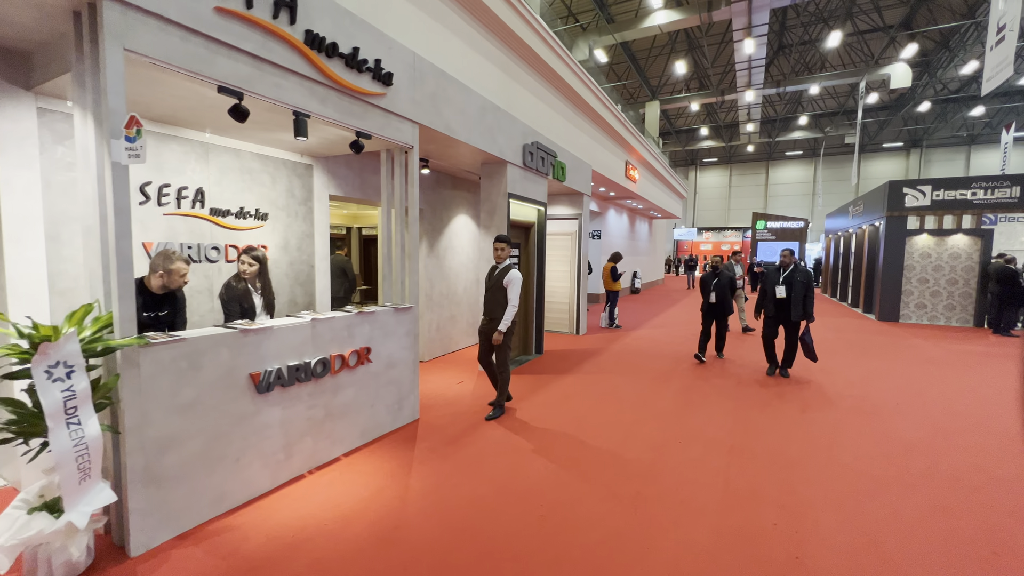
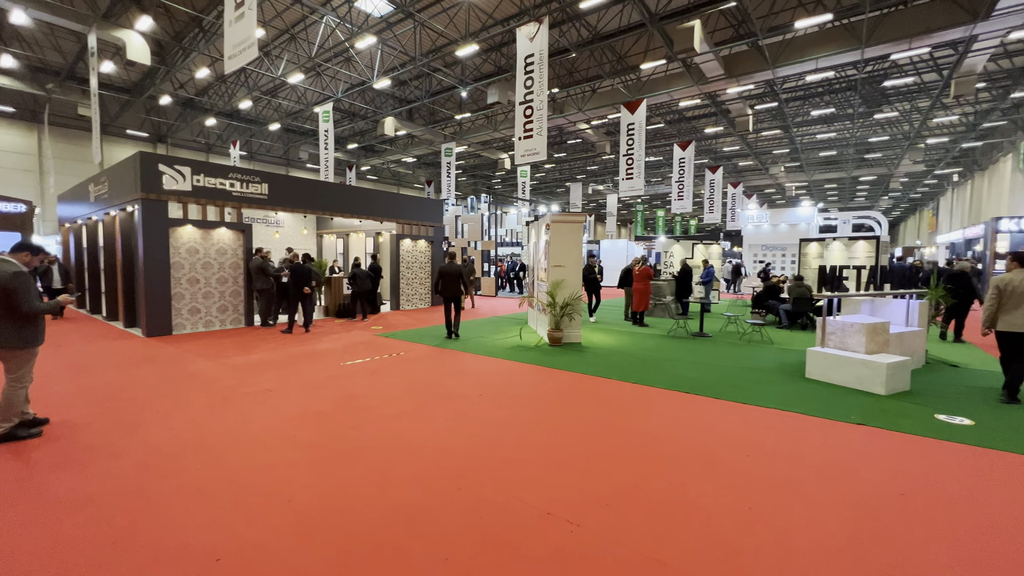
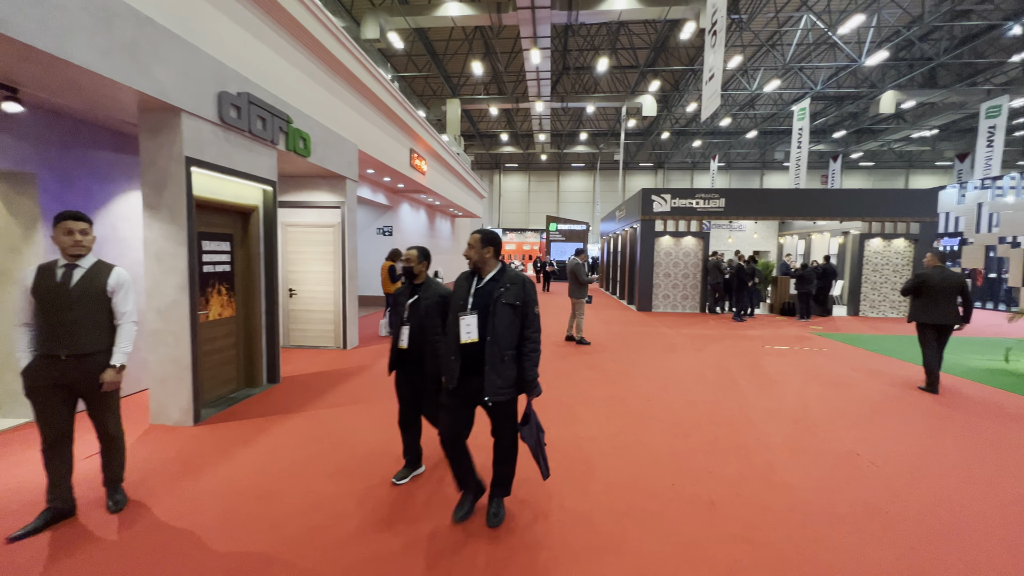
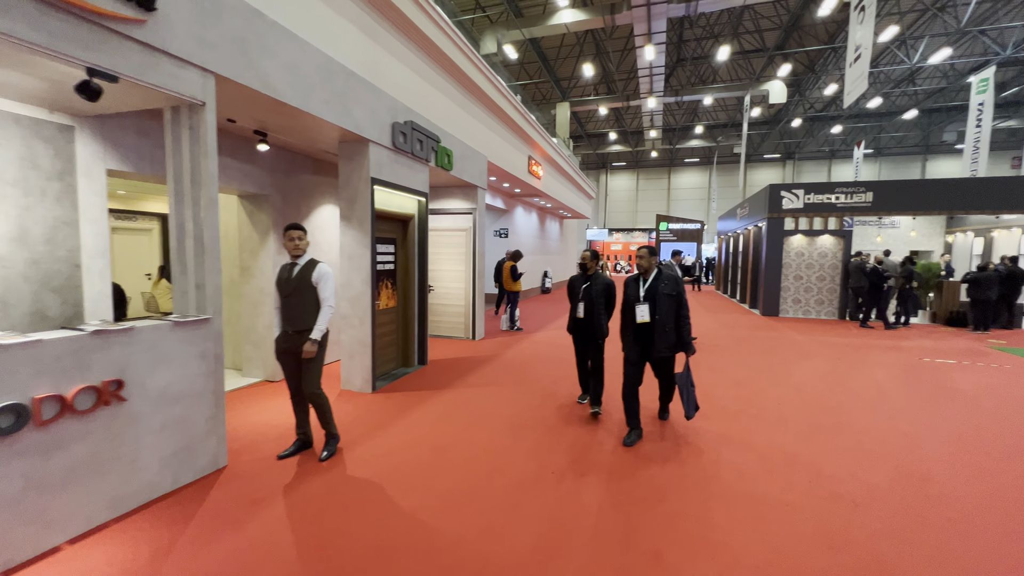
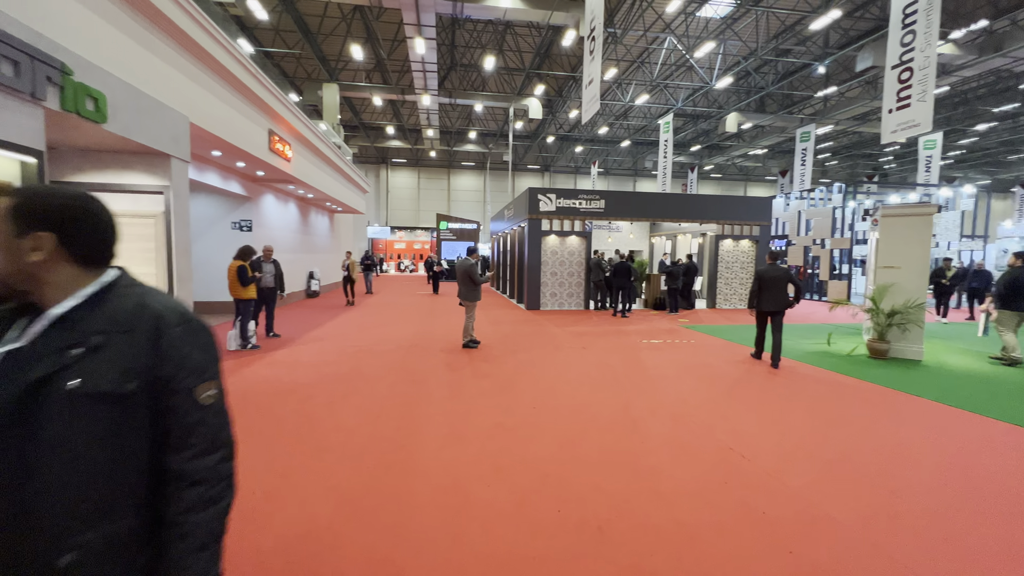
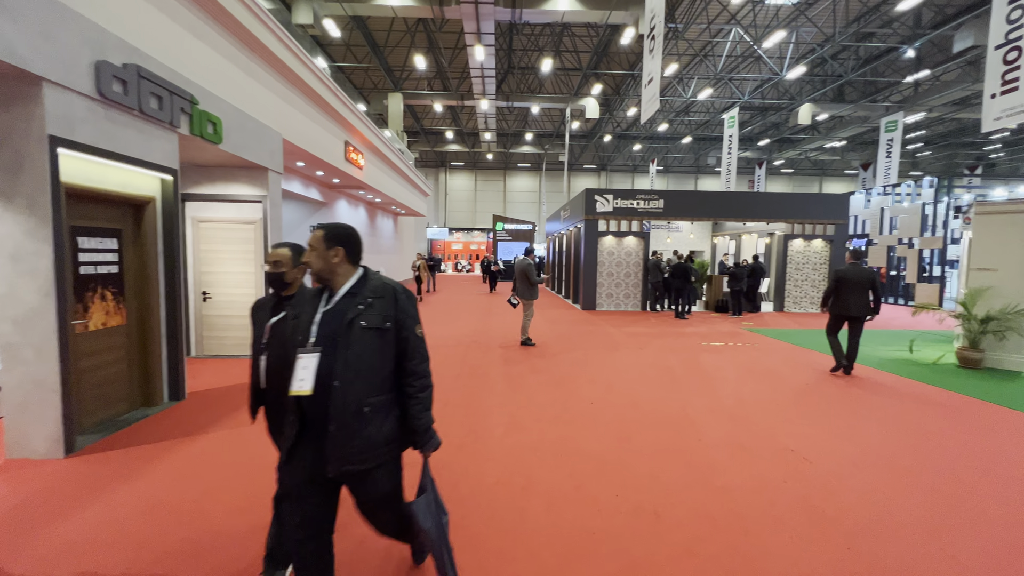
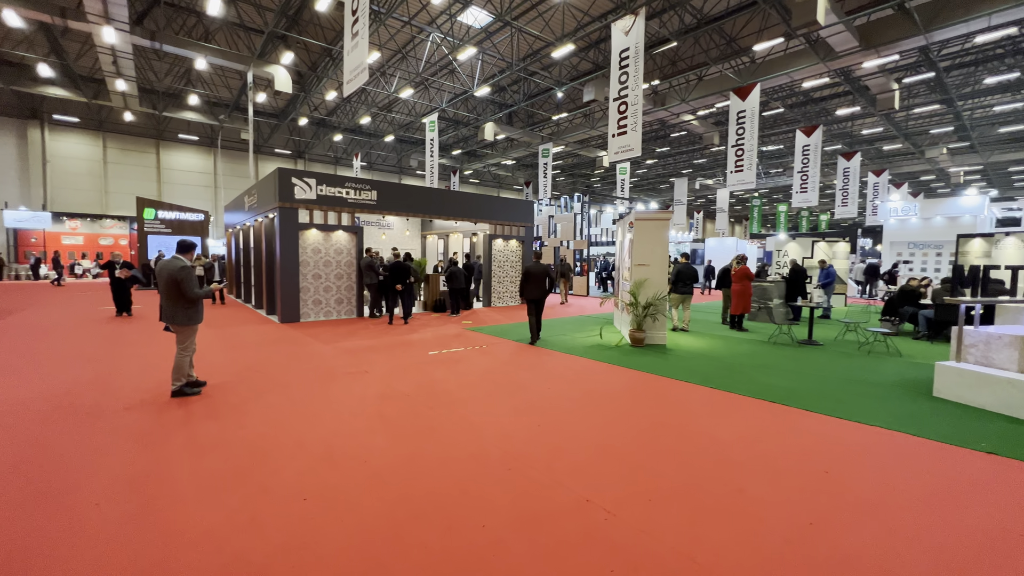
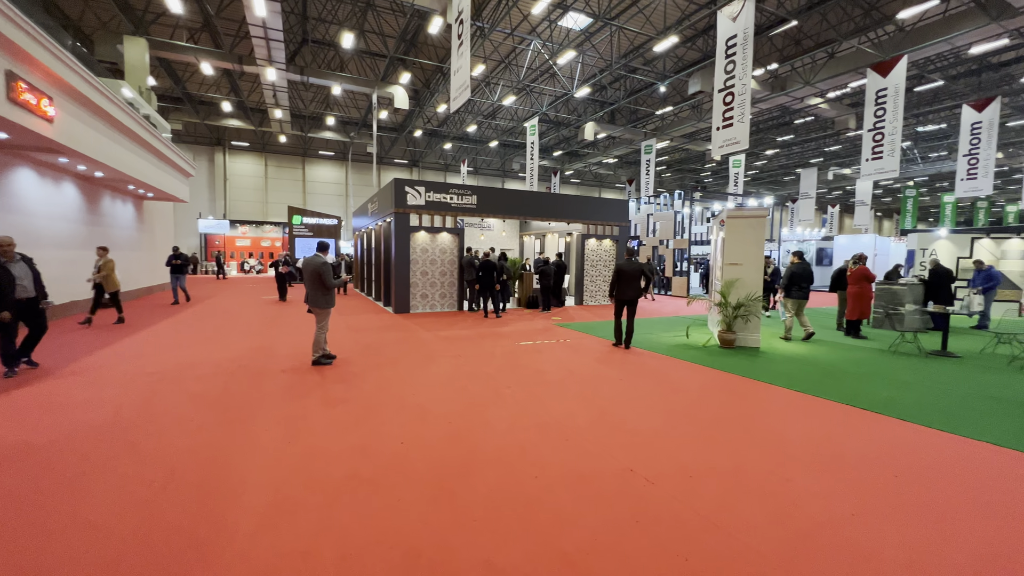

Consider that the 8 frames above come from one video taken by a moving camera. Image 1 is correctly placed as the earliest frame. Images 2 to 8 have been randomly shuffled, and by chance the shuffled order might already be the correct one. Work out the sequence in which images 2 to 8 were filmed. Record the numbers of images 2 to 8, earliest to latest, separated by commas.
4, 3, 6, 5, 8, 7, 2
